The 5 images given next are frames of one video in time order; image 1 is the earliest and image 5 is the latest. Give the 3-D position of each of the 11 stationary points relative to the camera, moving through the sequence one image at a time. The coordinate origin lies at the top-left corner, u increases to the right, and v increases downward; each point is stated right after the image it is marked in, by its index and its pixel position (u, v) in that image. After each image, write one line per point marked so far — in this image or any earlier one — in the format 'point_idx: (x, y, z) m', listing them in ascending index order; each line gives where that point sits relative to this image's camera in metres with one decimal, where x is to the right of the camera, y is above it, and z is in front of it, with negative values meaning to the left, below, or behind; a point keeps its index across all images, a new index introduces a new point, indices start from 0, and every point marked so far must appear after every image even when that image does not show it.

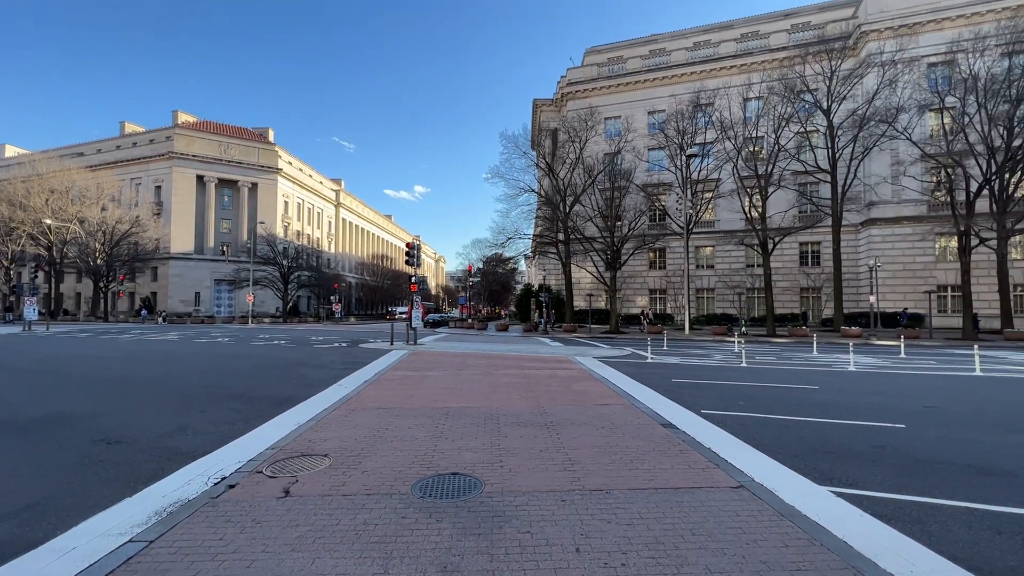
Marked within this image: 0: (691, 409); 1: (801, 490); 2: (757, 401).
0: (+3.7, -2.5, +9.9) m
1: (+3.5, -2.4, +5.7) m
2: (+5.5, -2.6, +10.6) m
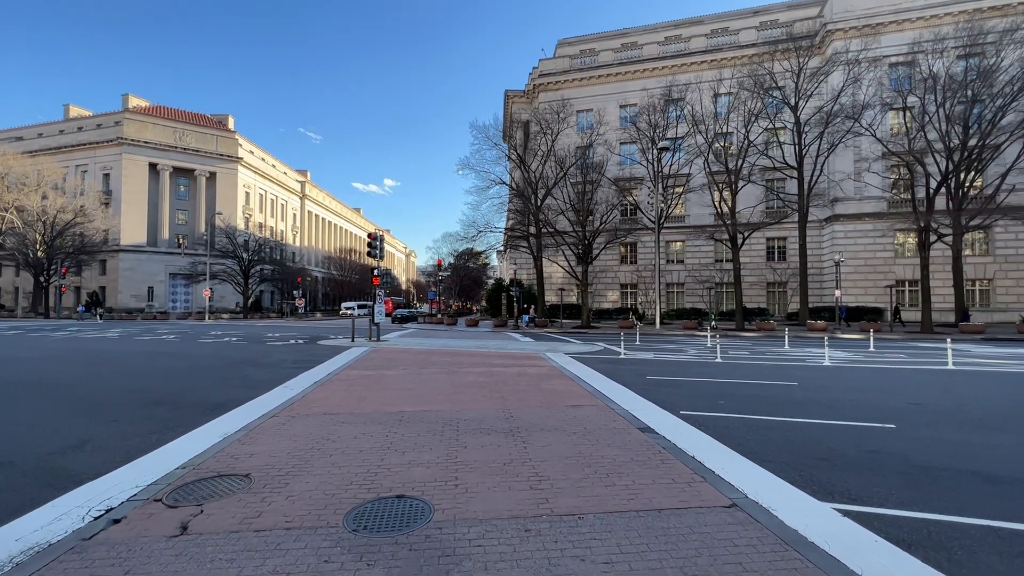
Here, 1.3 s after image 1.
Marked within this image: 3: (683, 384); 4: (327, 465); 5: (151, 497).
0: (+3.0, -2.4, +9.1) m
1: (+3.0, -2.3, +4.9) m
2: (+4.8, -2.4, +10.0) m
3: (+4.3, -2.4, +11.8) m
4: (-2.4, -2.3, +6.2) m
5: (-4.0, -2.3, +5.2) m
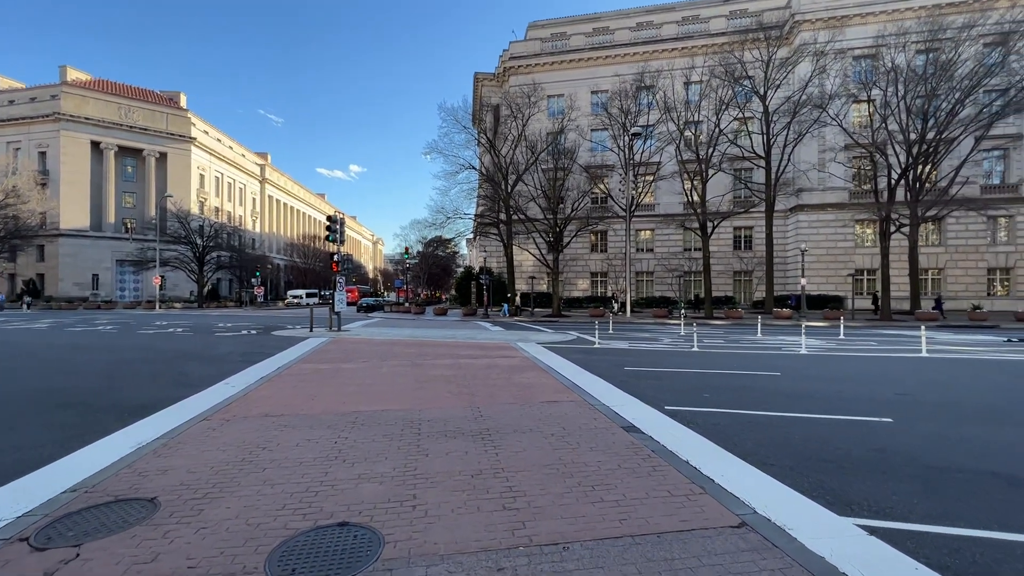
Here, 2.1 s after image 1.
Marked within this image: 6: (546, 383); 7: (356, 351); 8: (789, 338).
0: (+2.5, -2.1, +8.4) m
1: (+2.7, -2.1, +4.2) m
2: (+4.2, -2.1, +9.4) m
3: (+3.6, -2.1, +11.1) m
4: (-2.8, -2.1, +5.1) m
5: (-4.3, -2.1, +4.1) m
6: (+0.7, -2.0, +9.9) m
7: (-5.0, -2.0, +15.0) m
8: (+11.1, -2.0, +18.9) m
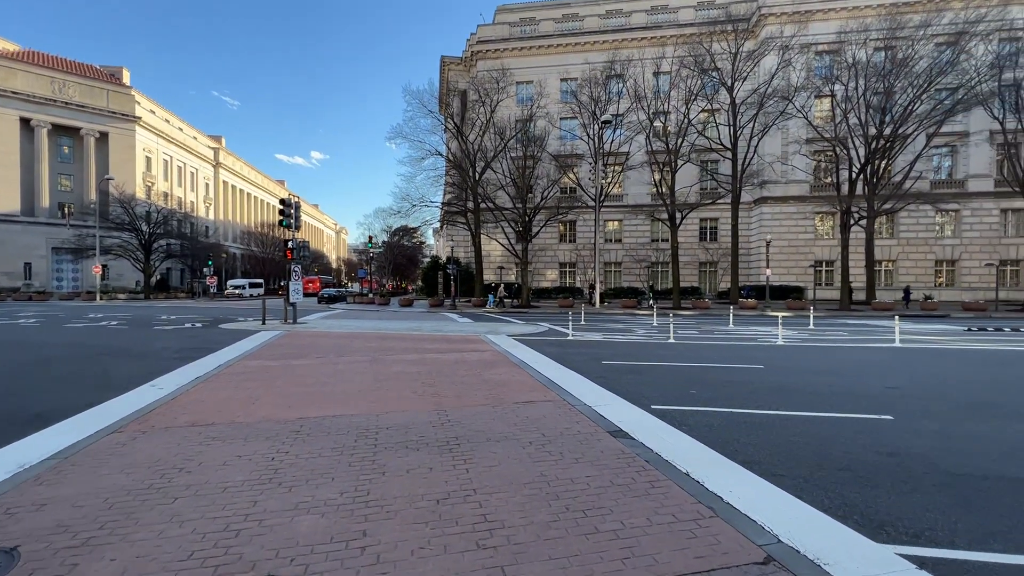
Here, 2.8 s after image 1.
0: (+2.0, -1.9, +7.7) m
1: (+2.6, -2.0, +3.5) m
2: (+3.6, -1.9, +8.8) m
3: (+2.9, -1.8, +10.5) m
4: (-3.0, -2.0, +4.0) m
5: (-4.4, -2.0, +2.9) m
6: (+0.2, -1.8, +9.1) m
7: (-5.9, -1.7, +13.7) m
8: (+9.9, -1.6, +18.7) m
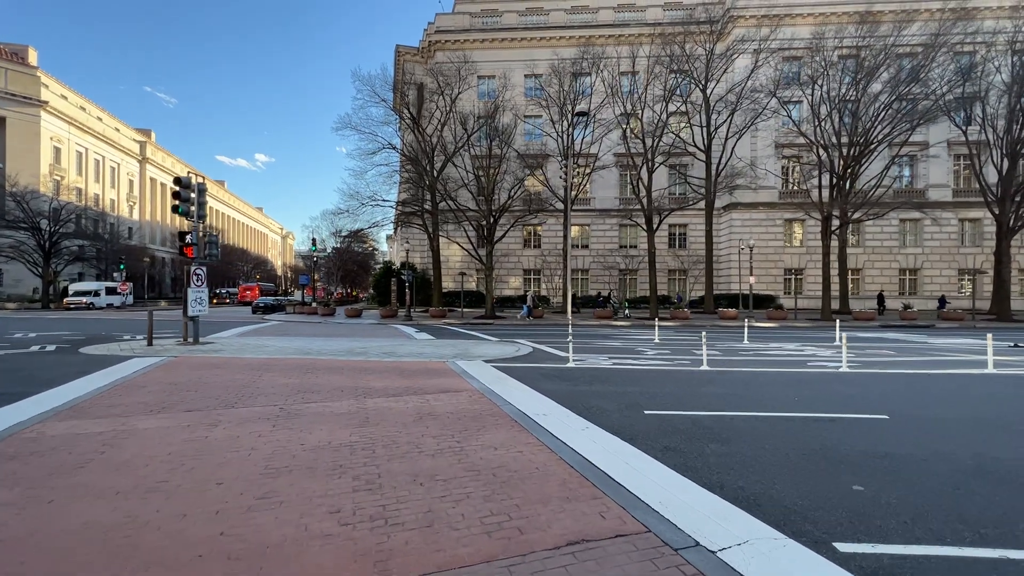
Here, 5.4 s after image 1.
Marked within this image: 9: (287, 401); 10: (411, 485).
0: (+2.3, -2.0, +3.8) m
1: (+3.2, -2.0, -0.3) m
2: (+3.8, -2.0, +5.0) m
3: (+2.9, -2.0, +6.6) m
4: (-2.4, -2.0, -0.3) m
5: (-3.7, -2.0, -1.6) m
6: (+0.3, -1.9, +5.0) m
7: (-6.2, -1.9, +9.1) m
8: (+9.1, -1.9, +15.6) m
9: (-3.8, -1.9, +8.1) m
10: (-1.0, -1.9, +4.7) m
